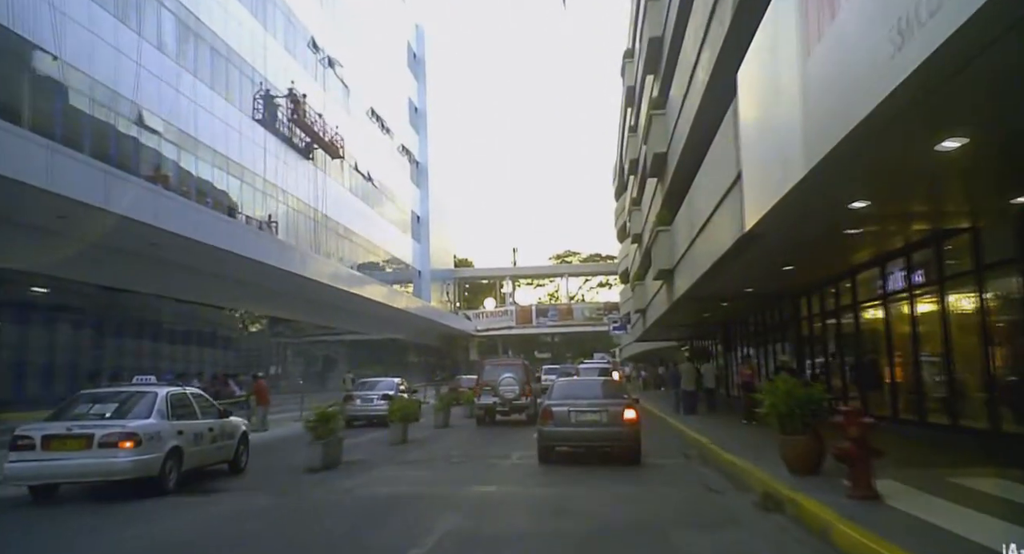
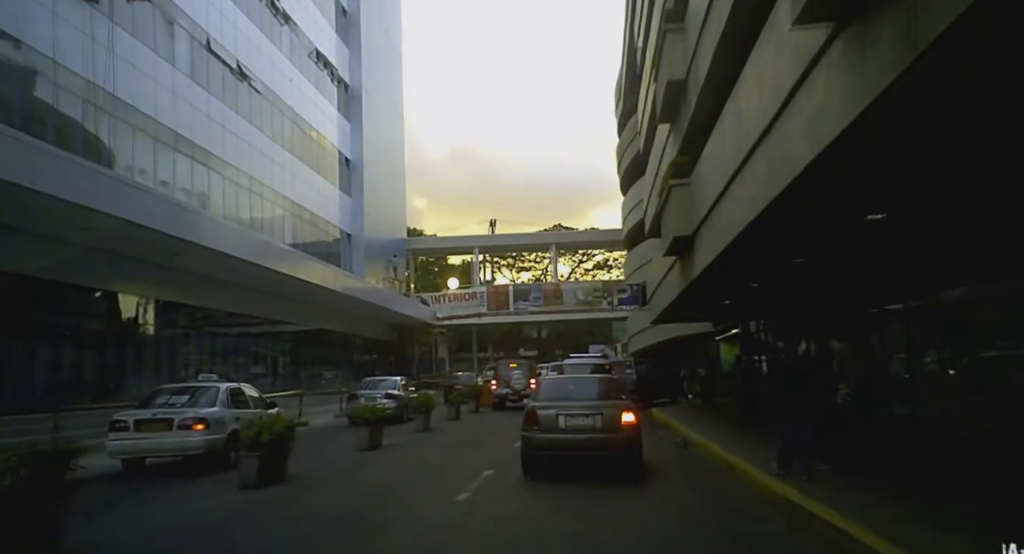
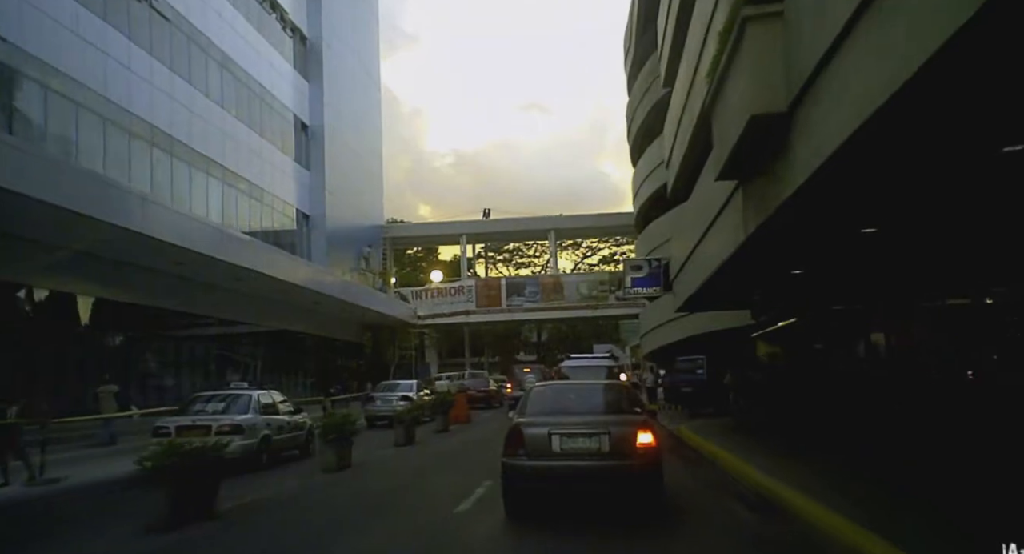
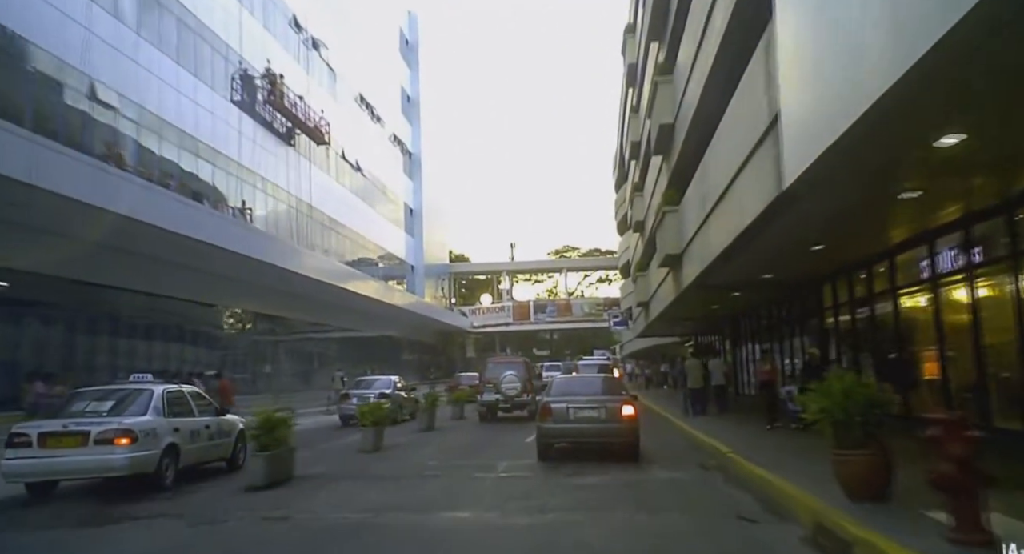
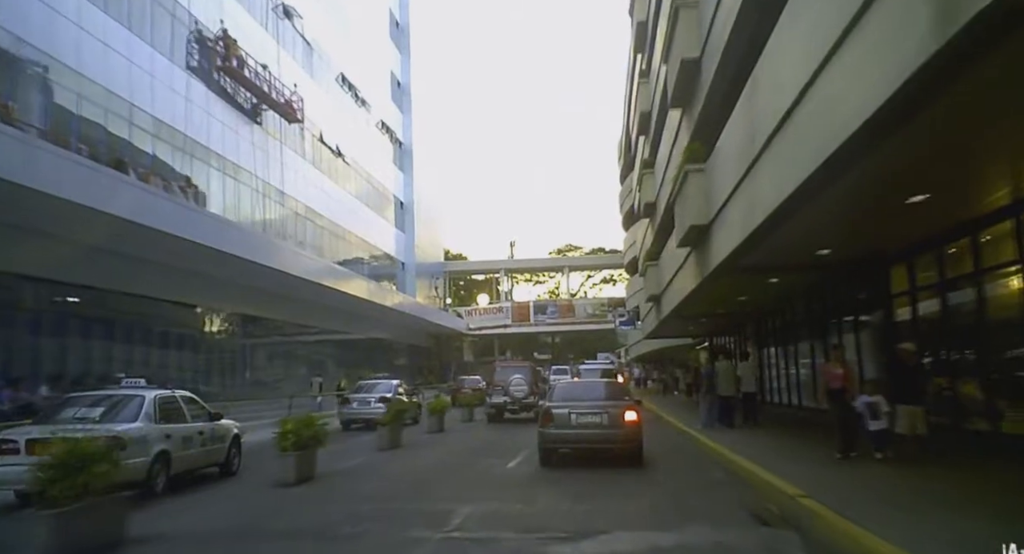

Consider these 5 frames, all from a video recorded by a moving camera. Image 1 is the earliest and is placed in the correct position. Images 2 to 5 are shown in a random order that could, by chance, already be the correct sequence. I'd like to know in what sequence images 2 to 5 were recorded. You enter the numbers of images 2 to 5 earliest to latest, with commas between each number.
4, 5, 2, 3
